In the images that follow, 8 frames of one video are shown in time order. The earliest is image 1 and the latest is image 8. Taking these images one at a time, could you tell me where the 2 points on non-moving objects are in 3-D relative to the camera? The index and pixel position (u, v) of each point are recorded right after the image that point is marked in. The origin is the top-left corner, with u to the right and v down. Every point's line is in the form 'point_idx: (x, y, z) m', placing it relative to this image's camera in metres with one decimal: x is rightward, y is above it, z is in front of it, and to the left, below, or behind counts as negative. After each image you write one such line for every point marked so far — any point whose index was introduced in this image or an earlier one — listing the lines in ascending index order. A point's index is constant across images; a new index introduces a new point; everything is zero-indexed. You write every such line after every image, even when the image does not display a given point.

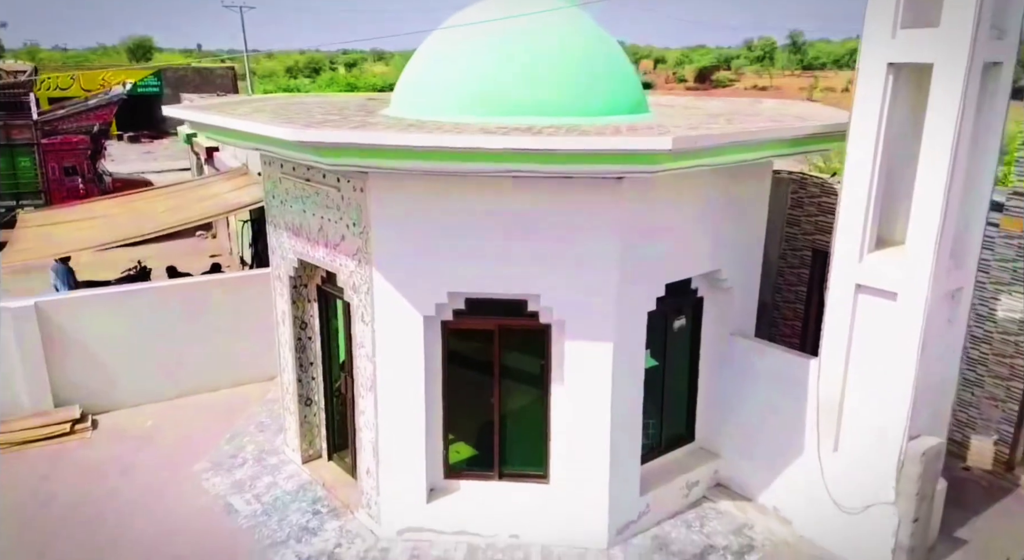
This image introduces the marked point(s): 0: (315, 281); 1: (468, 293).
0: (-0.9, 0.0, +3.3) m
1: (-0.2, -0.1, +2.7) m
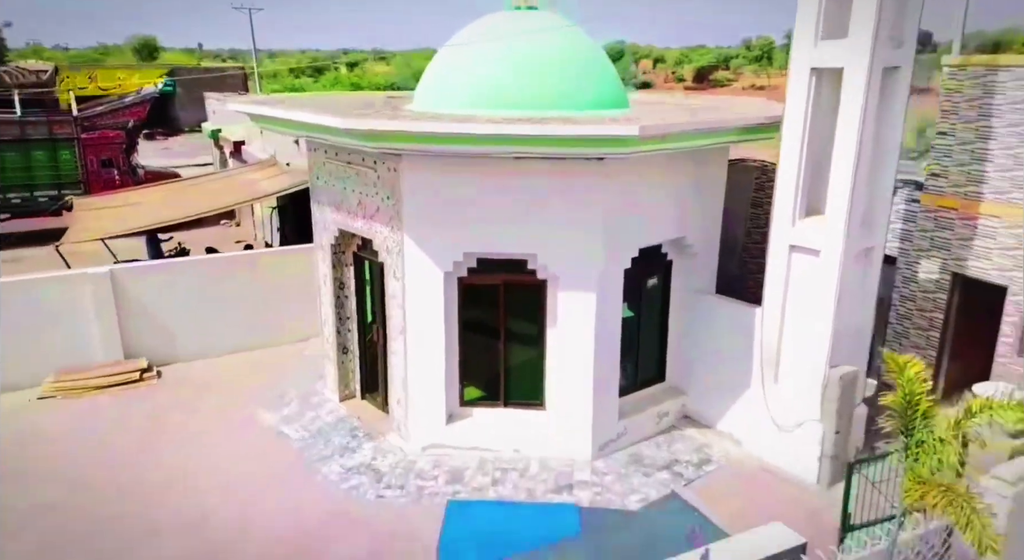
0: (-0.9, +0.2, +4.0) m
1: (-0.2, +0.1, +3.4) m
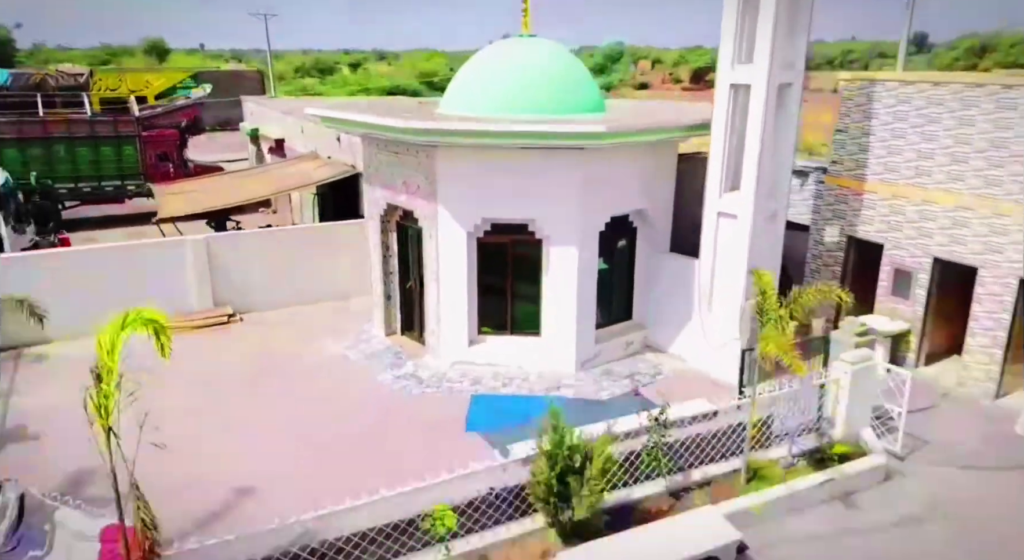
0: (-0.9, +0.5, +5.2) m
1: (-0.1, +0.4, +4.7) m
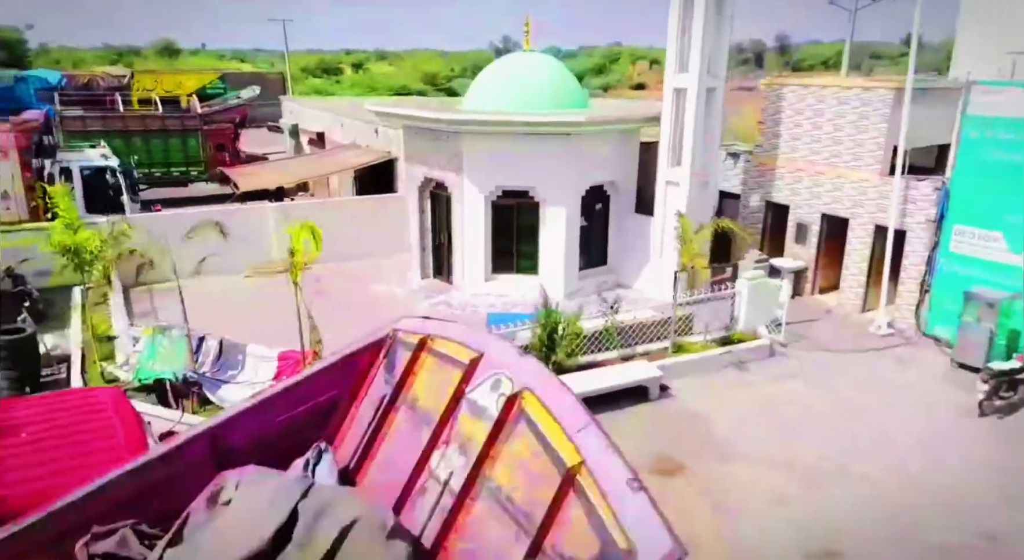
0: (-0.8, +0.9, +6.9) m
1: (-0.1, +0.8, +6.4) m
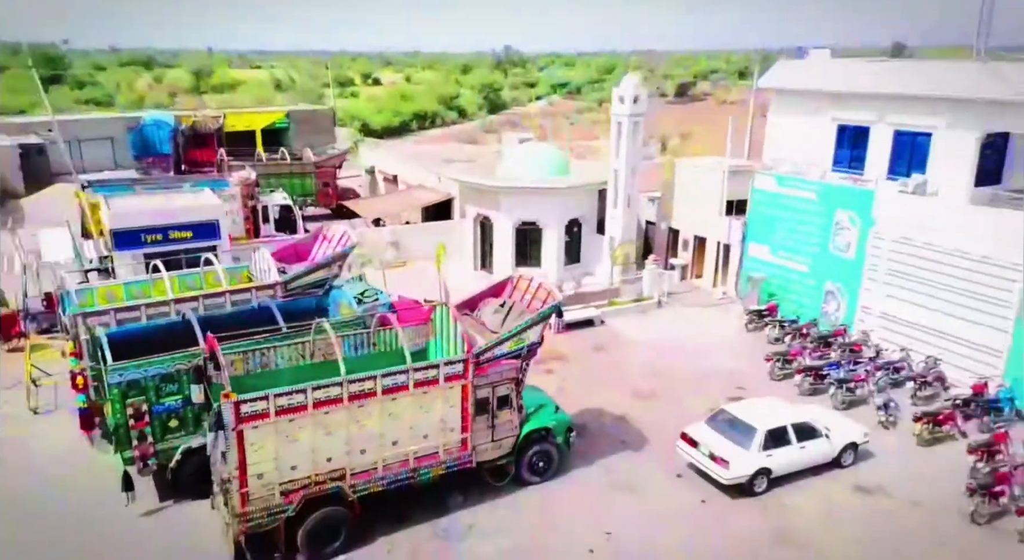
0: (-0.6, +1.0, +12.3) m
1: (+0.2, +1.0, +11.7) m
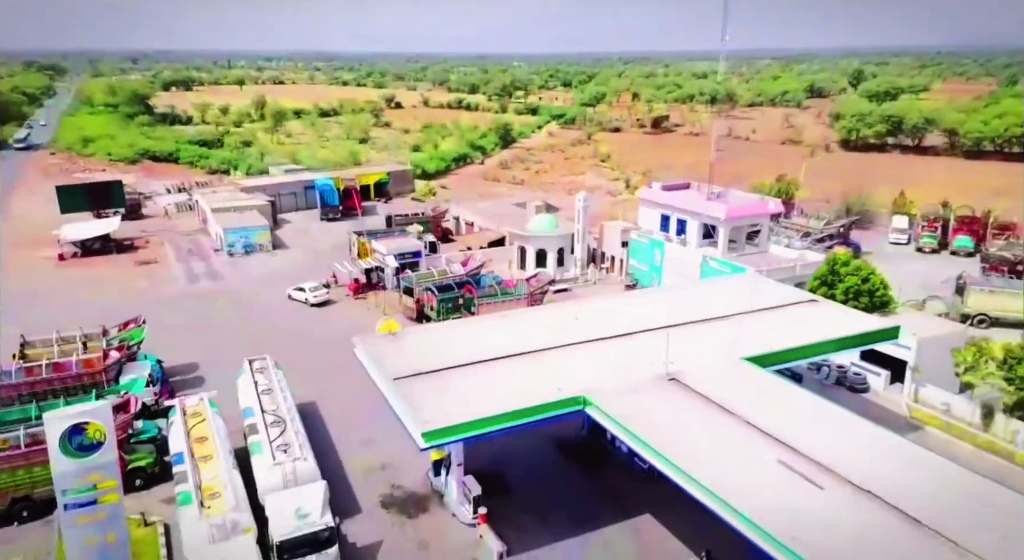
0: (+0.3, +1.3, +29.1) m
1: (+1.1, +1.3, +28.5) m
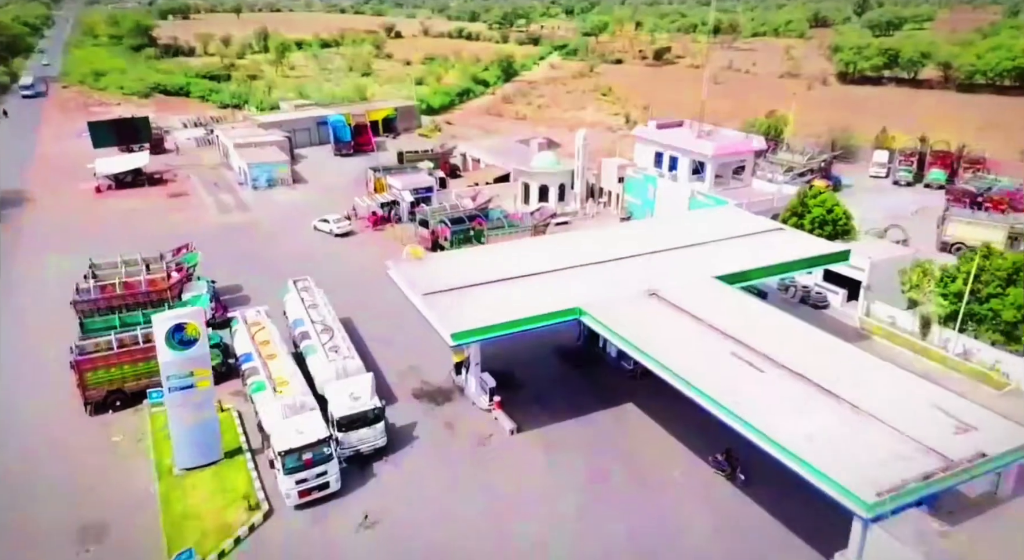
0: (+0.6, +4.4, +31.6) m
1: (+1.3, +4.3, +31.1) m
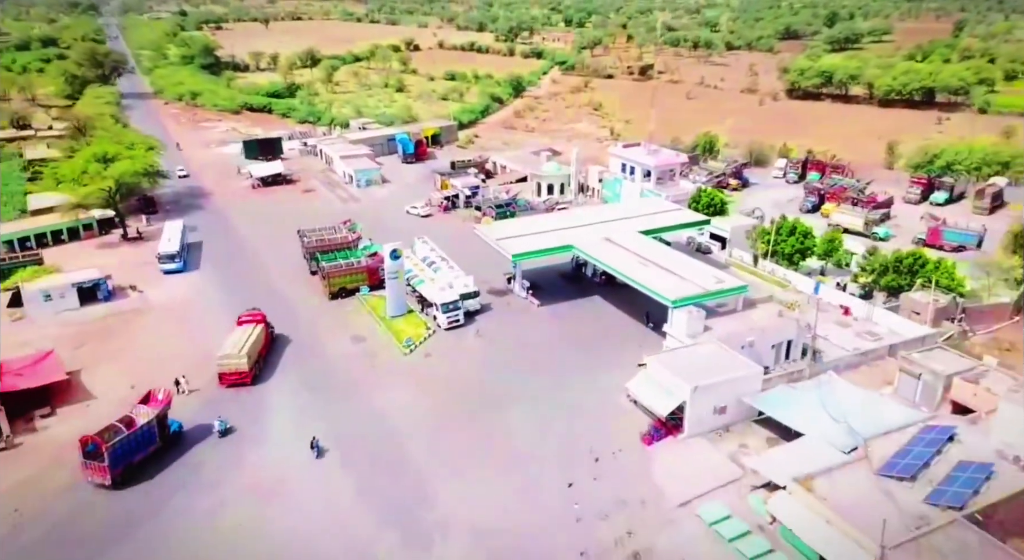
0: (+1.9, +6.9, +49.5) m
1: (+2.6, +6.8, +49.0) m
